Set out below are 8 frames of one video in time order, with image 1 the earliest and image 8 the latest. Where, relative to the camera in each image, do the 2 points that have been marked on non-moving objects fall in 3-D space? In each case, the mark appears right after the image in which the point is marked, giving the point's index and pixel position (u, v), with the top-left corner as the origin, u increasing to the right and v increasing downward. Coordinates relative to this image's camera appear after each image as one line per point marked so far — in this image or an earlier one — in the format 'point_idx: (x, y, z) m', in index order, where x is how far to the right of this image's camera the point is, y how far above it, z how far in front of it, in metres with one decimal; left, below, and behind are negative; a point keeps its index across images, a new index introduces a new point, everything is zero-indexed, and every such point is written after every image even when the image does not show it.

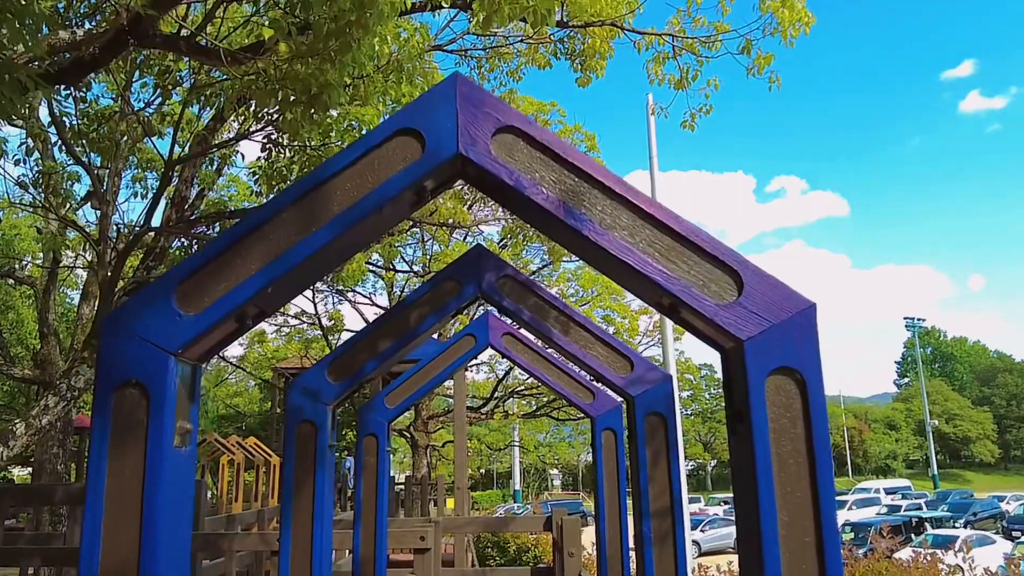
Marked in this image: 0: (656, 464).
0: (+0.6, -0.8, +3.4) m
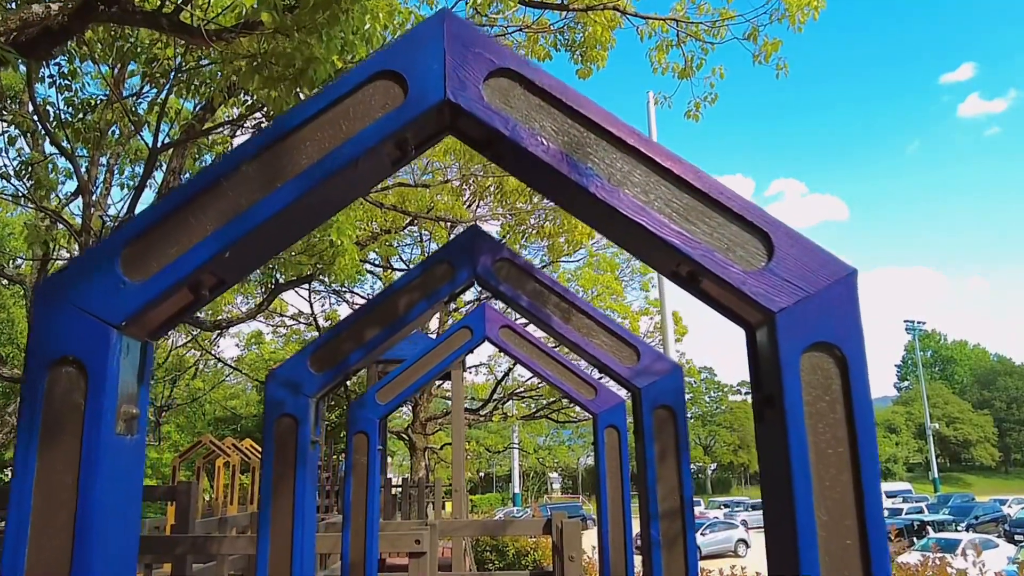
0: (+0.6, -0.7, +3.1) m
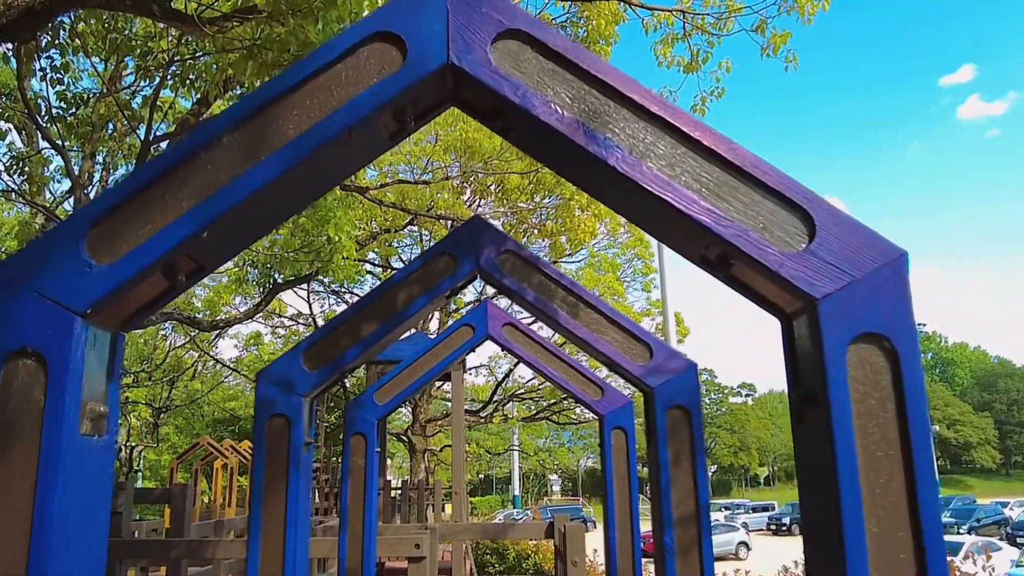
0: (+0.6, -0.7, +3.0) m
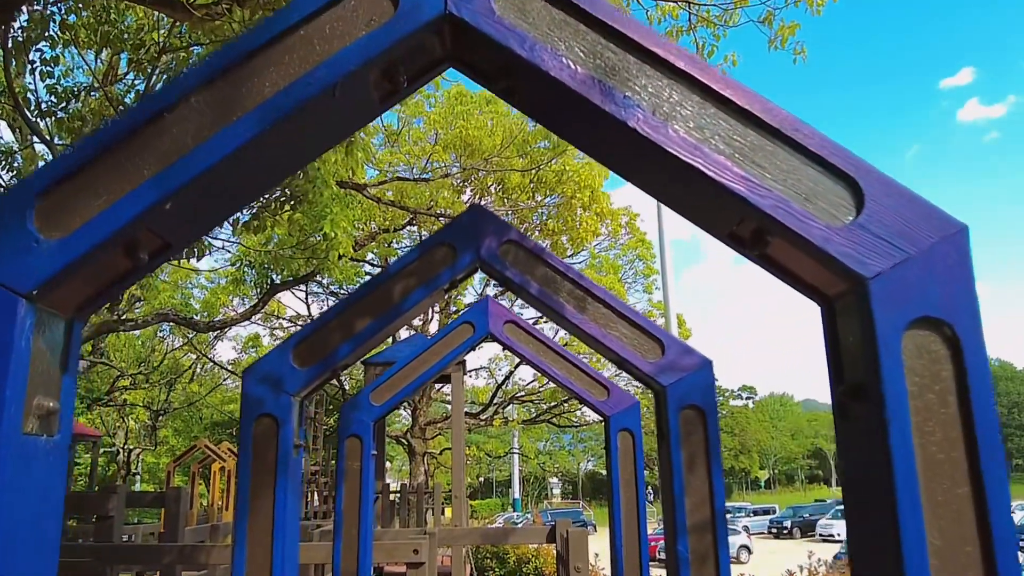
0: (+0.7, -0.7, +2.8) m
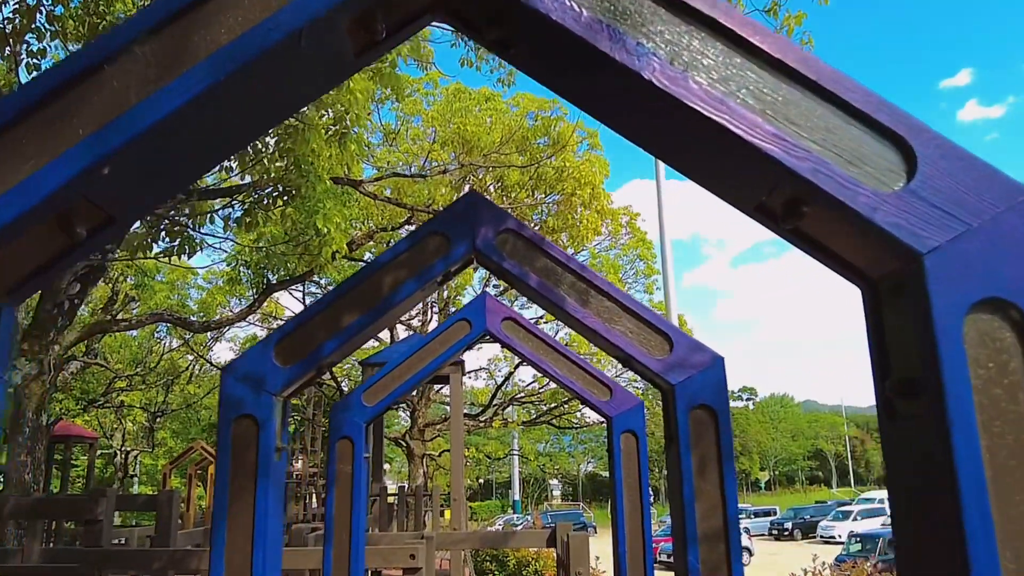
0: (+0.7, -0.6, +2.6) m
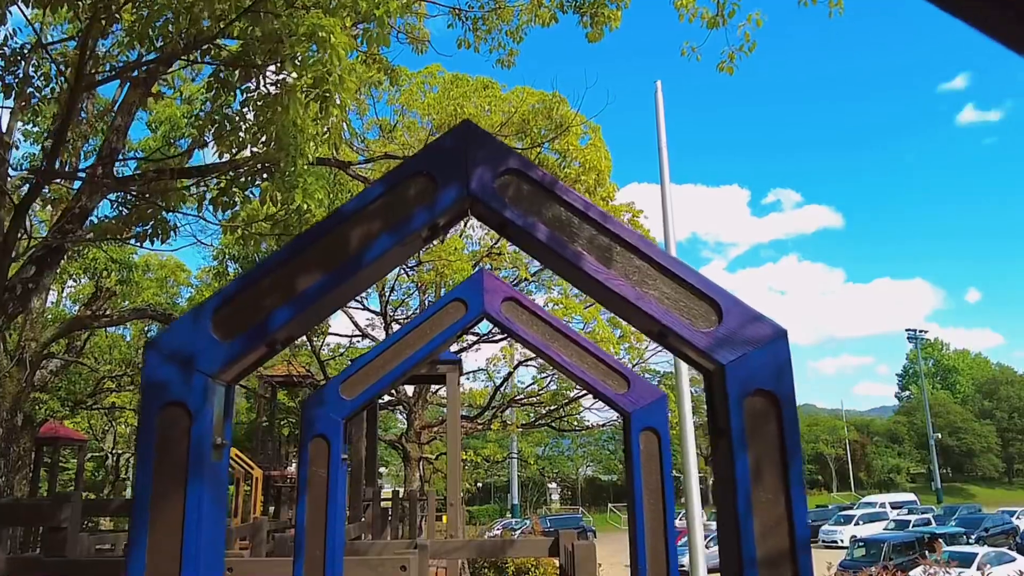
0: (+0.7, -0.5, +2.0) m
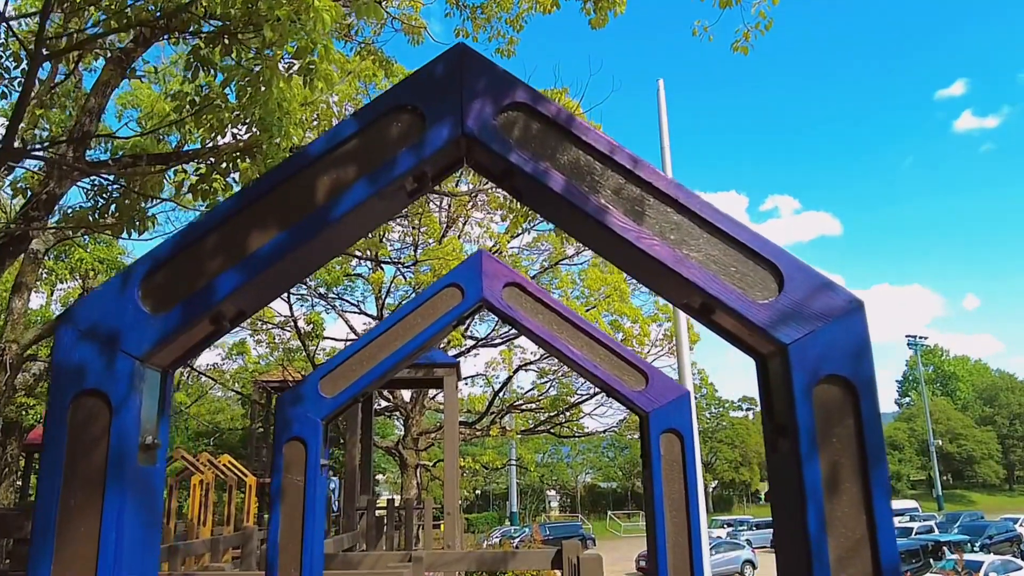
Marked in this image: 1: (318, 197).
0: (+0.7, -0.4, +1.6) m
1: (-0.4, +0.2, +1.7) m
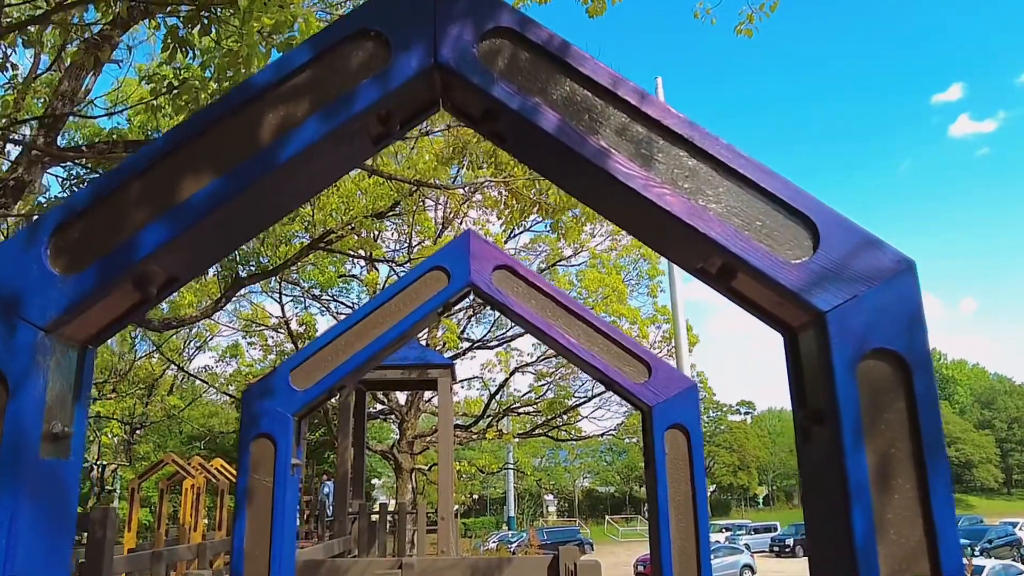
0: (+0.6, -0.3, +1.3) m
1: (-0.5, +0.3, +1.4) m
